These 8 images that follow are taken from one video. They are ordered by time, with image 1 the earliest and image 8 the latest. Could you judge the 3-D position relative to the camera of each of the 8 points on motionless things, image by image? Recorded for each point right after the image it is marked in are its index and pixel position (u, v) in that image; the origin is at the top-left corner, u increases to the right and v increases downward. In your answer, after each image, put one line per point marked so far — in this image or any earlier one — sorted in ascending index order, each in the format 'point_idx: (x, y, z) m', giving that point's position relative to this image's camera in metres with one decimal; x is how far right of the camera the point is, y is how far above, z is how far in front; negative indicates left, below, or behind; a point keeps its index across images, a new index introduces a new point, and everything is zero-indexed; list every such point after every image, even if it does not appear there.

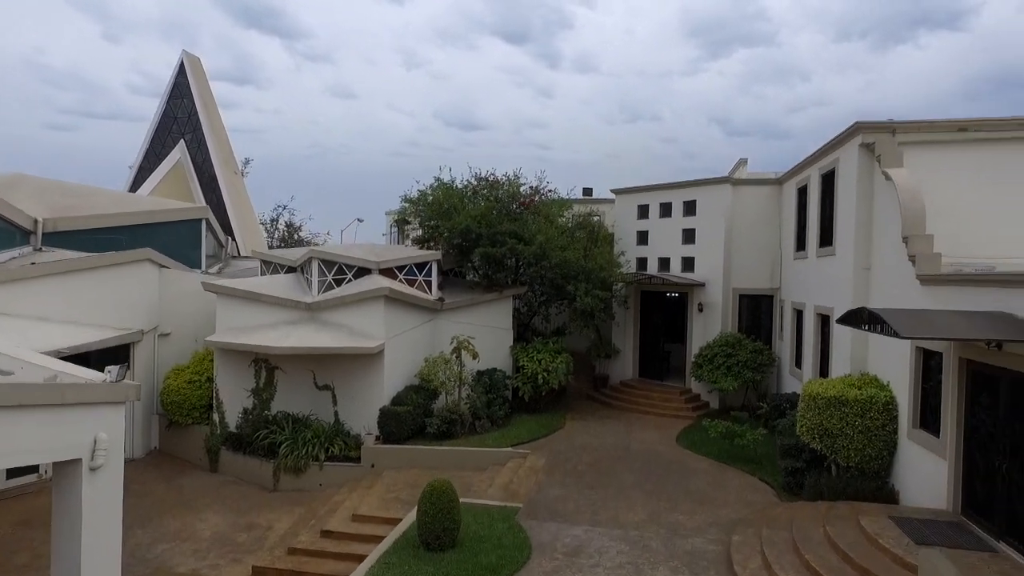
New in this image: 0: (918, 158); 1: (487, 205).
0: (+6.7, +2.1, +10.2) m
1: (-0.6, +2.2, +16.2) m
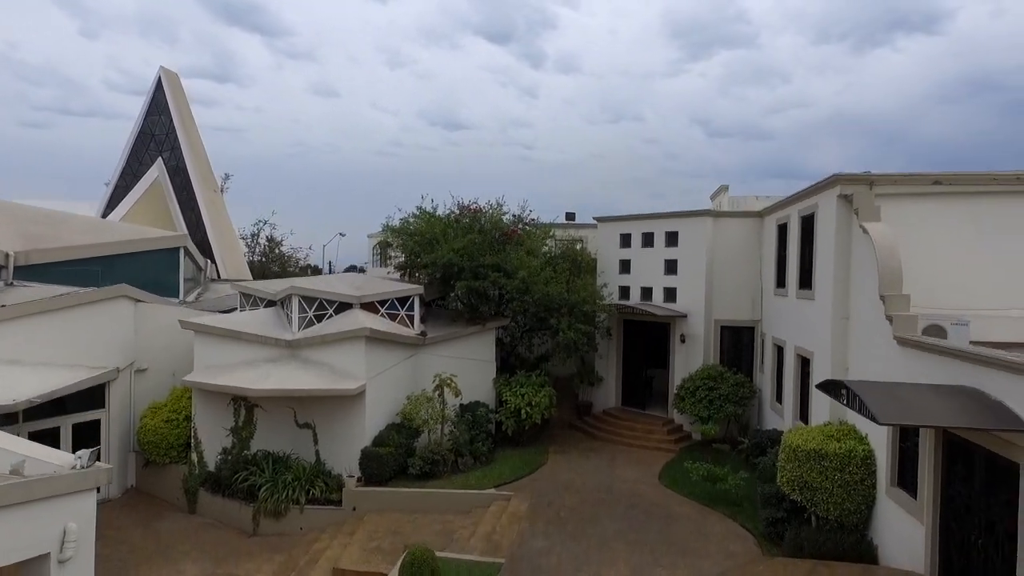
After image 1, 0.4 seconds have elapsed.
0: (+6.4, +1.3, +10.3) m
1: (-1.1, +1.3, +16.1) m
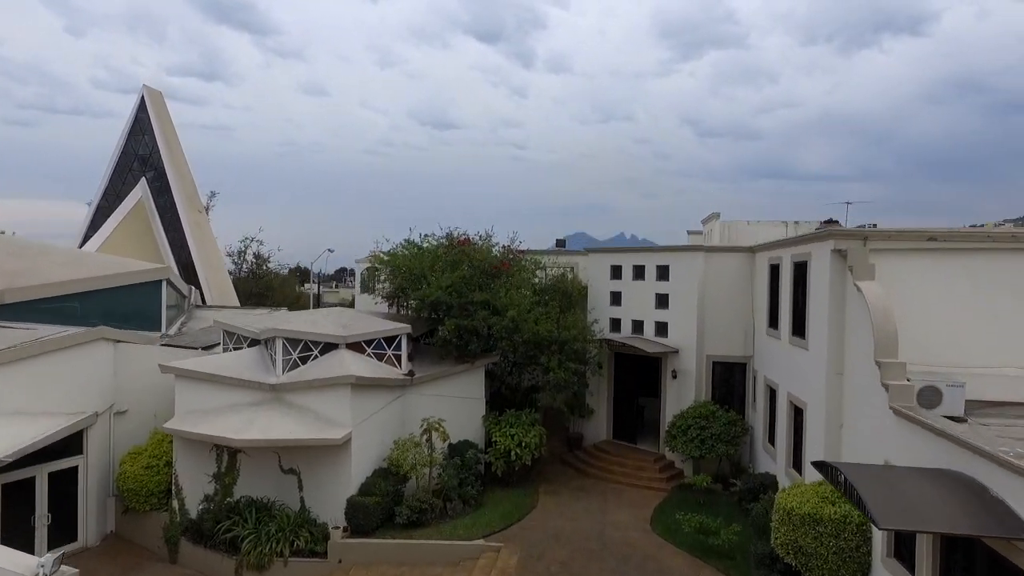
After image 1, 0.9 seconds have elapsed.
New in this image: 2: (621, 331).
0: (+6.2, +0.4, +10.1) m
1: (-1.4, +0.4, +15.9) m
2: (+3.1, -1.2, +17.6) m
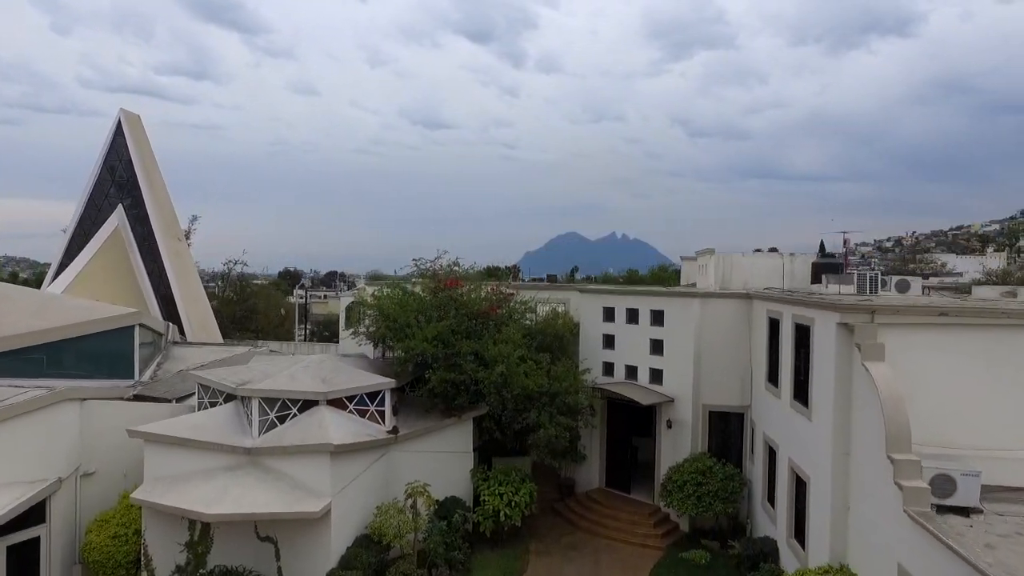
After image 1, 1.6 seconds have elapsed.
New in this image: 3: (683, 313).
0: (+6.0, -0.8, +9.6) m
1: (-1.6, -0.8, +15.2) m
2: (+2.8, -2.4, +17.0) m
3: (+4.3, -0.6, +15.6) m
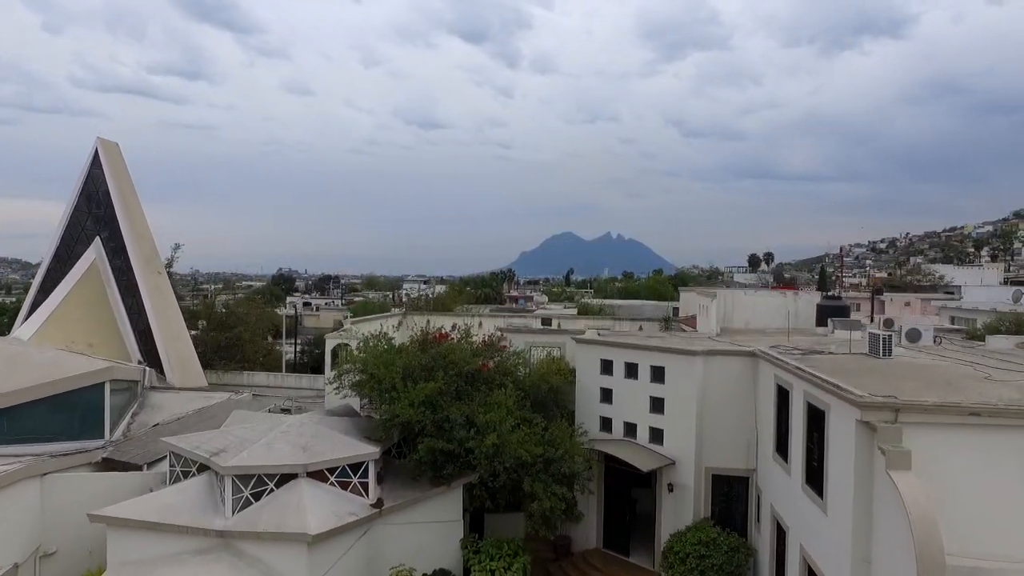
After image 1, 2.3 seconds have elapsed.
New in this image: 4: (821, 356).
0: (+5.9, -2.2, +8.8) m
1: (-1.8, -2.2, +14.3) m
2: (+2.7, -3.8, +16.2) m
3: (+4.1, -2.0, +14.8) m
4: (+7.0, -1.5, +13.9) m
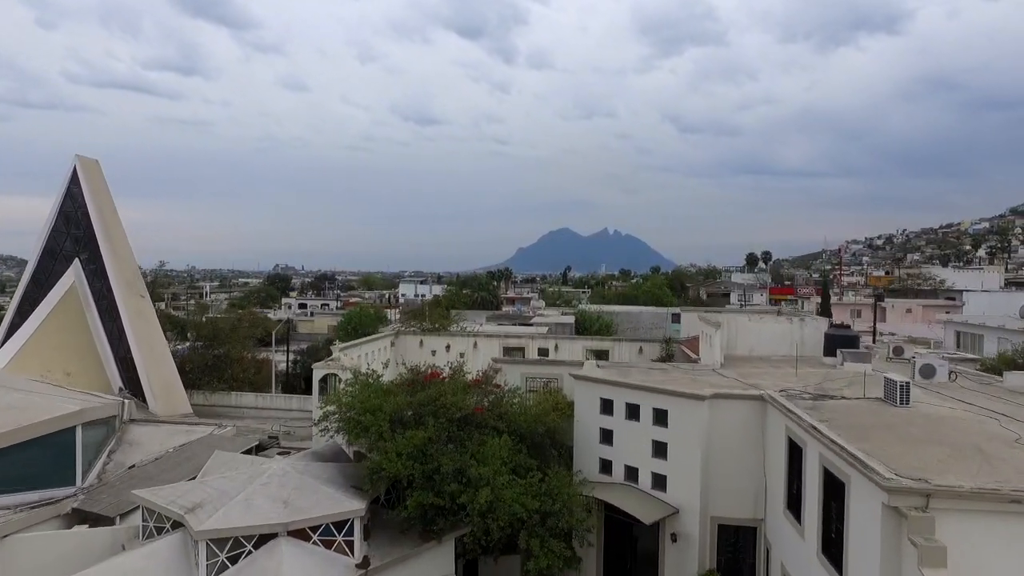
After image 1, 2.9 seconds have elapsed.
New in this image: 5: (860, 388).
0: (+5.8, -3.1, +8.0) m
1: (-2.0, -3.1, +13.5) m
2: (+2.5, -4.7, +15.4) m
3: (+4.0, -2.9, +14.0) m
4: (+6.9, -2.4, +13.1) m
5: (+8.3, -2.4, +14.7) m
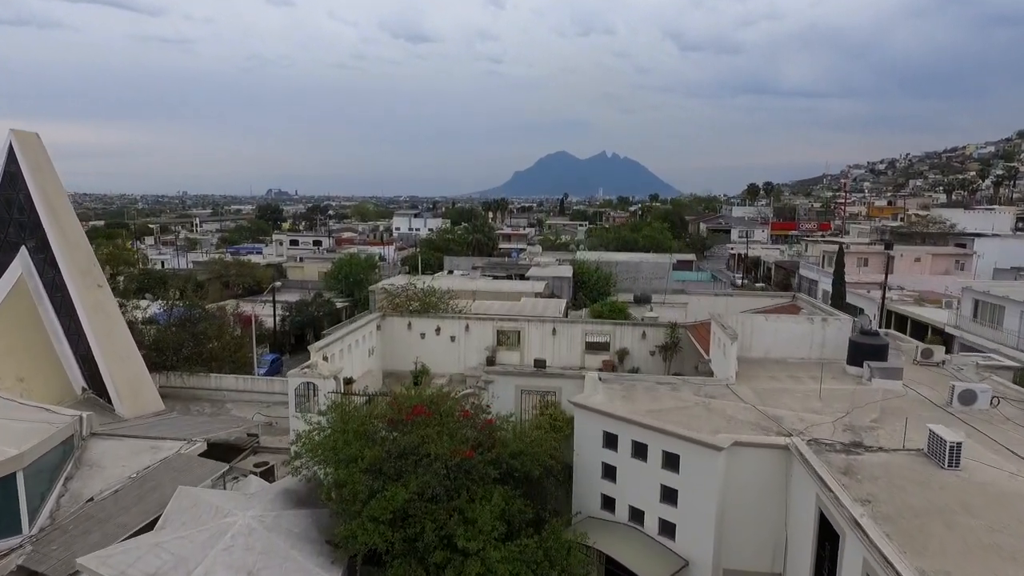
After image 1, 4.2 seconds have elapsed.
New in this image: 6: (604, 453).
0: (+5.6, -4.5, +6.5) m
1: (-2.1, -3.9, +11.9) m
2: (+2.4, -5.2, +14.0) m
3: (+3.9, -3.6, +12.4) m
4: (+6.7, -3.2, +11.5) m
5: (+8.2, -3.0, +13.1) m
6: (+2.1, -3.8, +14.1) m
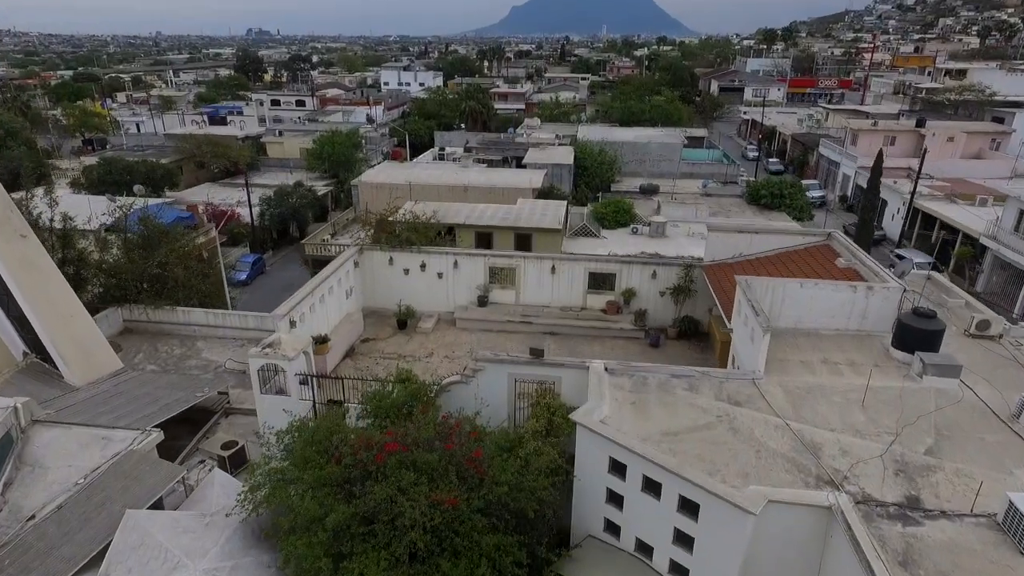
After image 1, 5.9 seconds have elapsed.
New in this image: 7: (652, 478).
0: (+5.5, -6.3, +5.0) m
1: (-2.3, -4.5, +10.1) m
2: (+2.2, -5.2, +12.5) m
3: (+3.7, -4.0, +10.5) m
4: (+6.6, -3.8, +9.6) m
5: (+8.0, -3.2, +11.0) m
6: (+1.9, -3.8, +12.2) m
7: (+2.6, -3.5, +11.4) m
